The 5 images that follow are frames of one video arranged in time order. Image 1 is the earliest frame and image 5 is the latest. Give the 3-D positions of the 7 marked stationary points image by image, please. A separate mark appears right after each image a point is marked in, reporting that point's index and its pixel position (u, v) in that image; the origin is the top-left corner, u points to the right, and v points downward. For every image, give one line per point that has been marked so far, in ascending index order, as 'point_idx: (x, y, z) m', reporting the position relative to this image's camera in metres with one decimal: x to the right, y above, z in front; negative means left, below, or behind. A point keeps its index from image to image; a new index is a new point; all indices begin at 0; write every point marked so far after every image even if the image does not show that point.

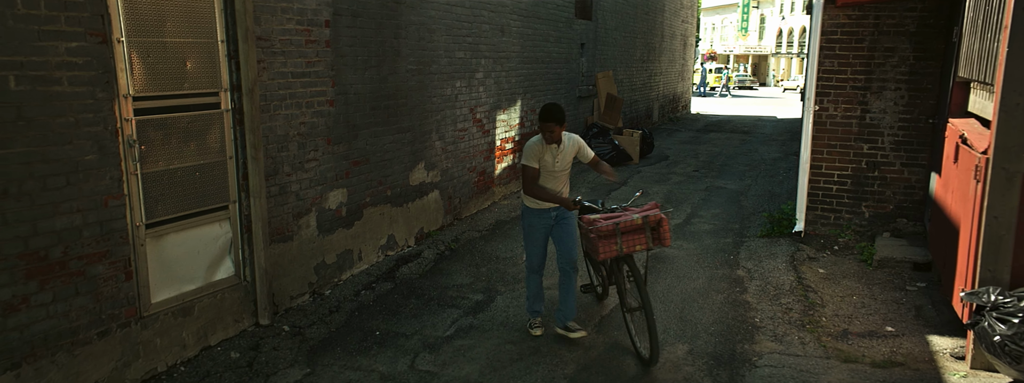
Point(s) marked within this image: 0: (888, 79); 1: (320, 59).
0: (+4.1, +1.2, +6.8) m
1: (-1.6, +1.1, +5.2) m
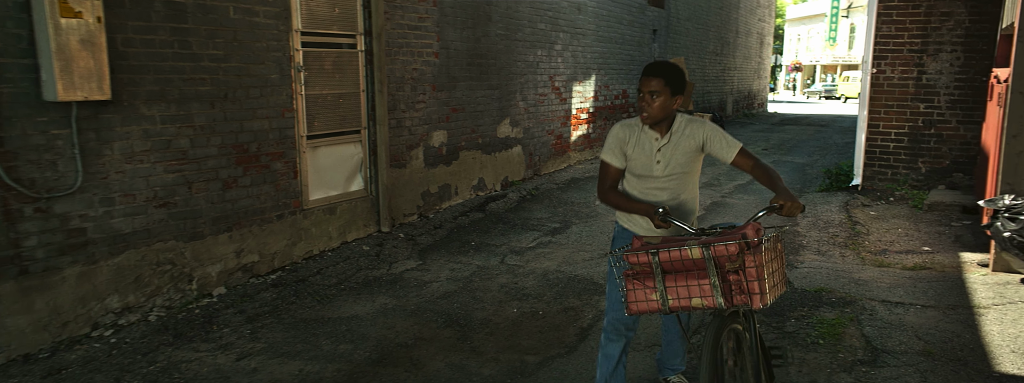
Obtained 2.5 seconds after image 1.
0: (+5.0, +1.8, +7.2) m
1: (-0.8, +1.7, +6.2) m
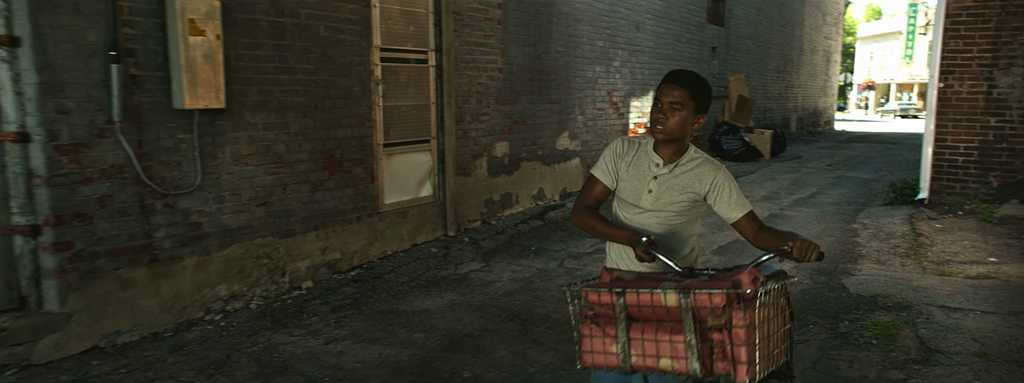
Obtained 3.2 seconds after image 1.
0: (+5.7, +1.6, +7.1) m
1: (-0.2, +1.7, +6.6) m
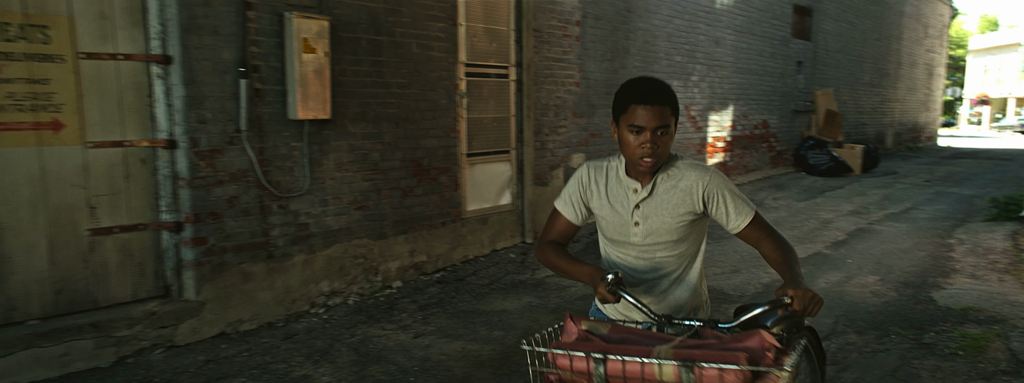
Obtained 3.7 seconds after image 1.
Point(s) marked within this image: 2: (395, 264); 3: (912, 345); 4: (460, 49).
0: (+6.6, +1.4, +6.5) m
1: (+0.6, +1.5, +6.8) m
2: (-0.9, -0.6, +4.9) m
3: (+2.4, -0.9, +3.7) m
4: (-0.5, +1.2, +5.4) m
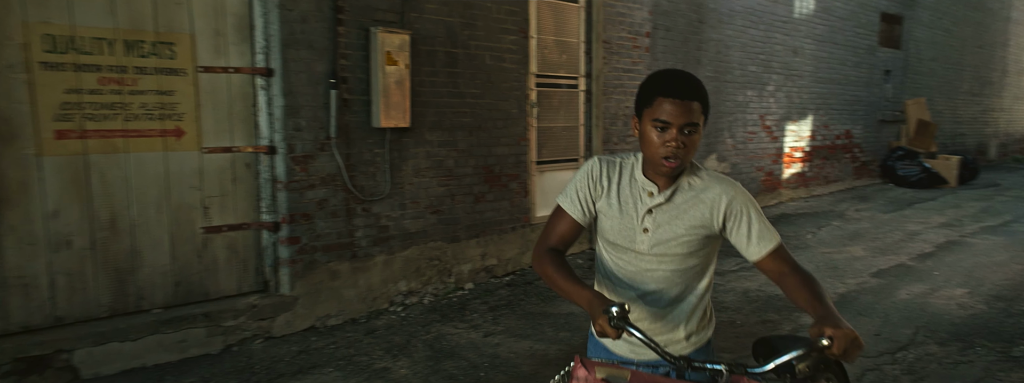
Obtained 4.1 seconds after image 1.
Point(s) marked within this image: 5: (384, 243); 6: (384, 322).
0: (+7.3, +1.3, +5.9) m
1: (+1.4, +1.4, +6.9) m
2: (-0.4, -0.6, +5.2) m
3: (+2.8, -0.9, +3.5) m
4: (+0.2, +1.1, +5.6) m
5: (-1.0, -0.4, +4.5) m
6: (-0.9, -0.9, +4.3) m
